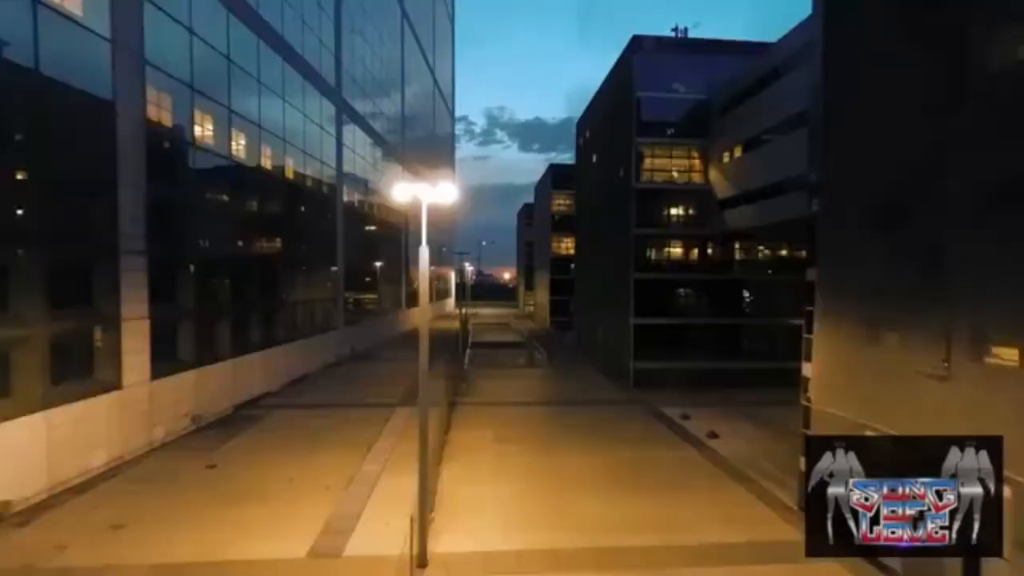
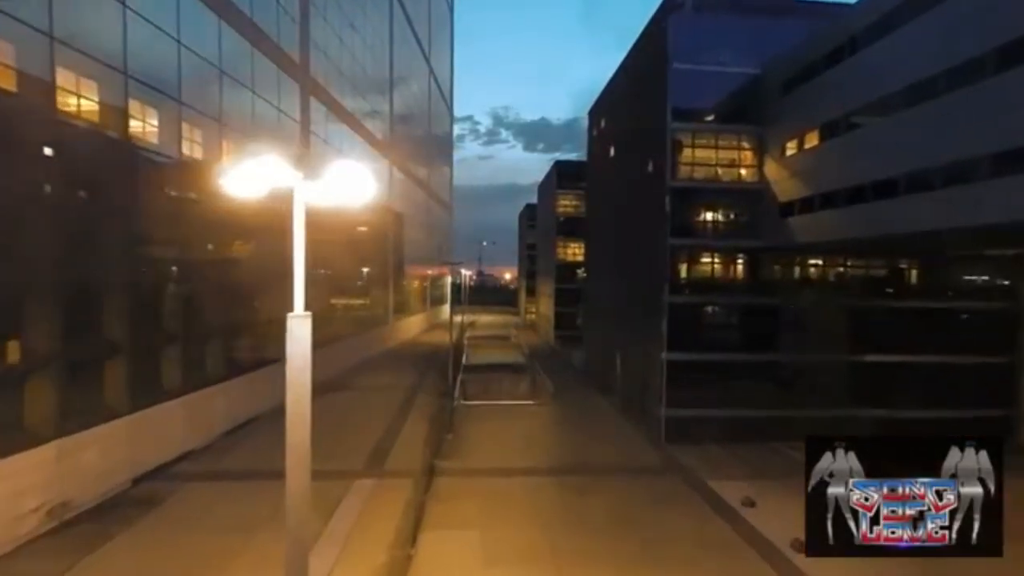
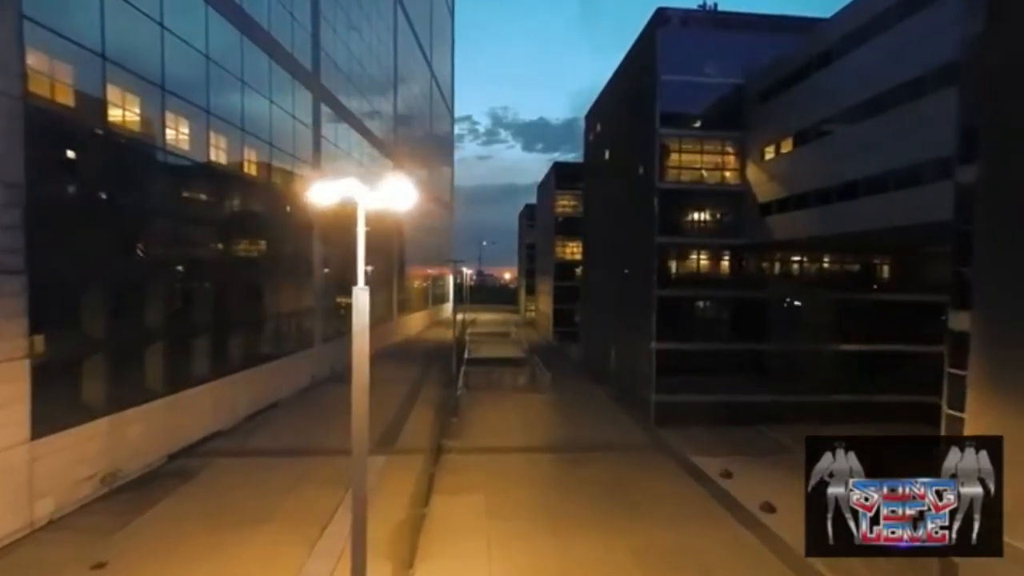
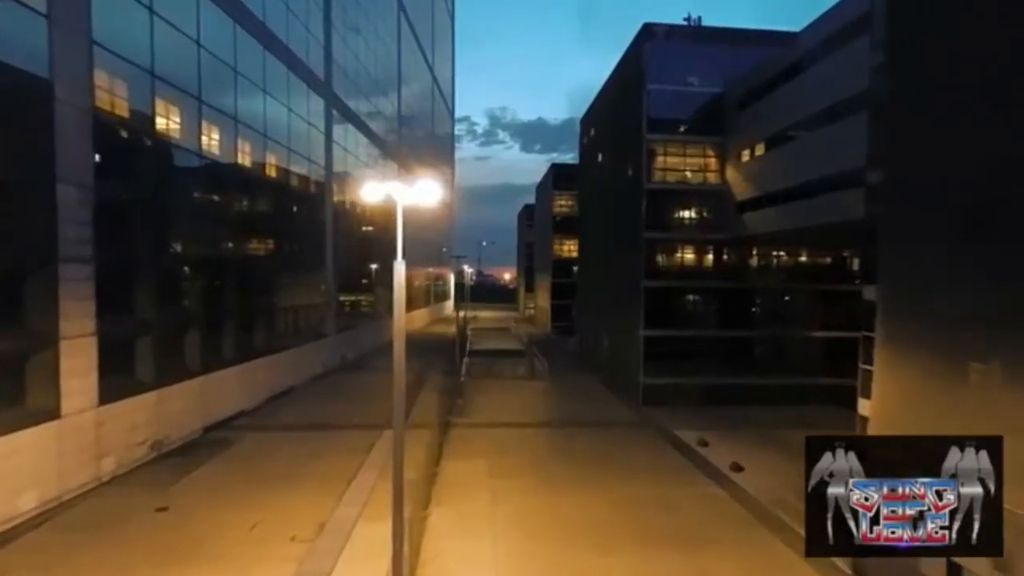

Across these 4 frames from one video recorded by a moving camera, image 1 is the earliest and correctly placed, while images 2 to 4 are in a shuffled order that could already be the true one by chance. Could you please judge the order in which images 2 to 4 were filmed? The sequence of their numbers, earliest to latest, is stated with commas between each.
4, 3, 2
